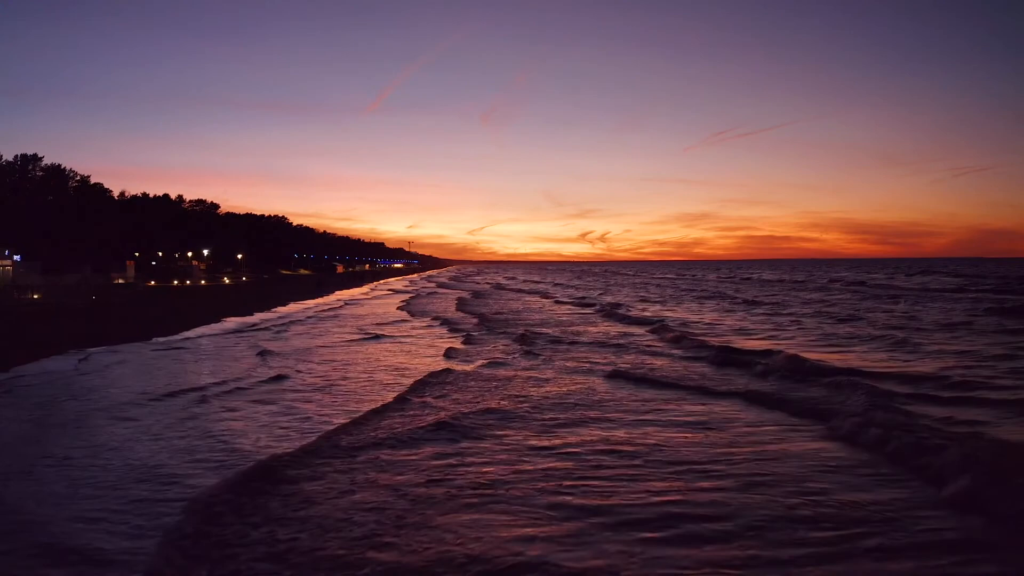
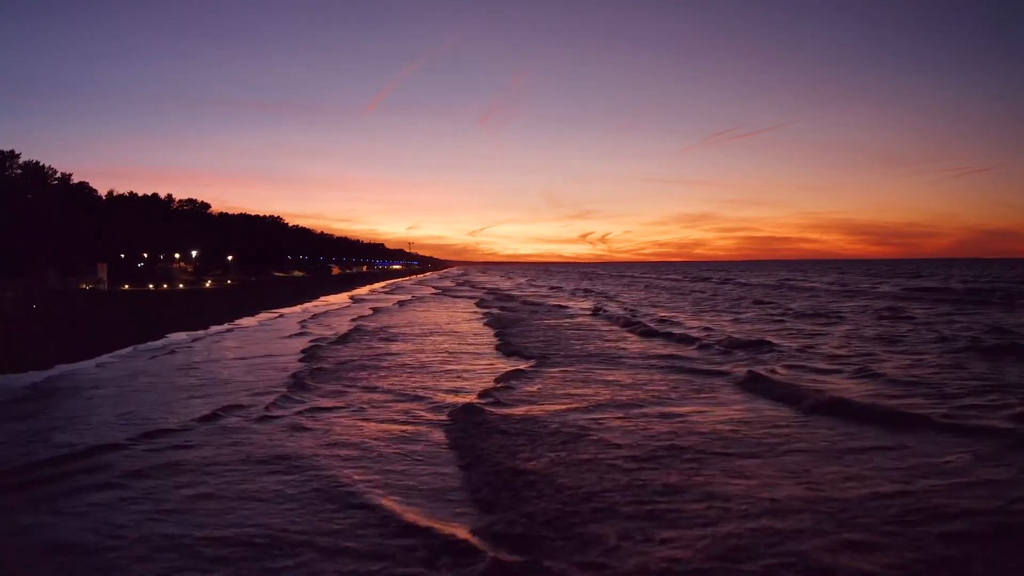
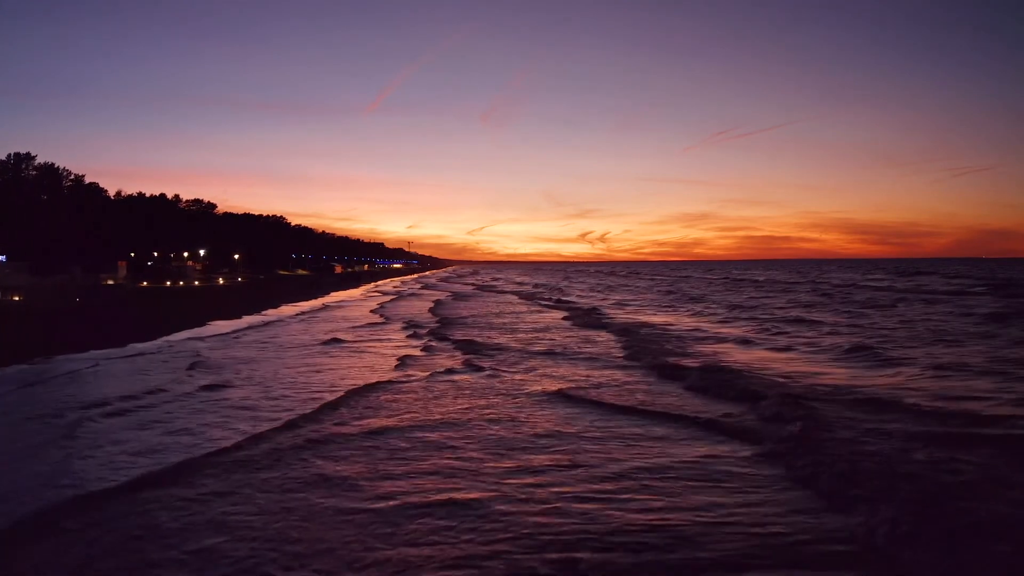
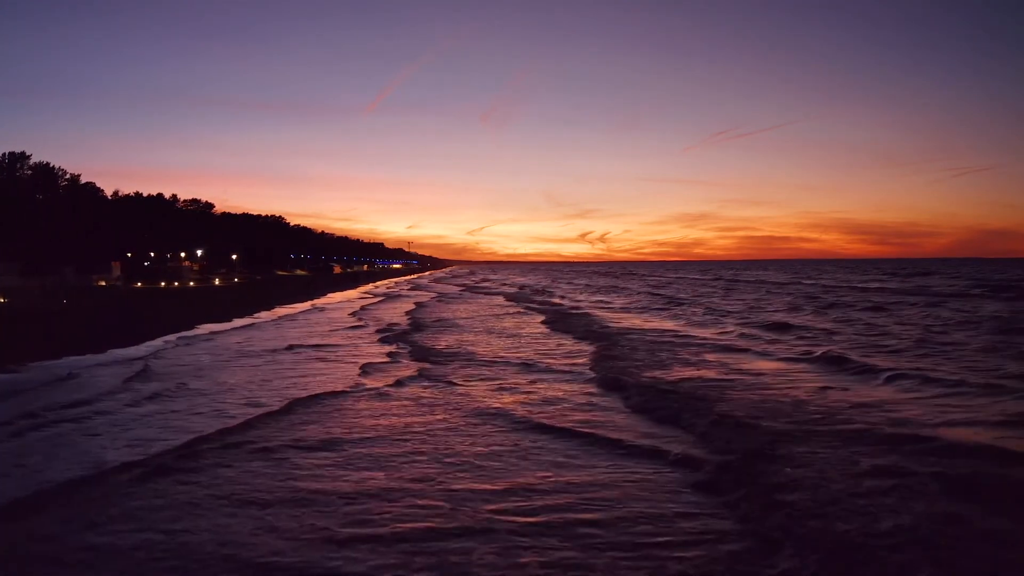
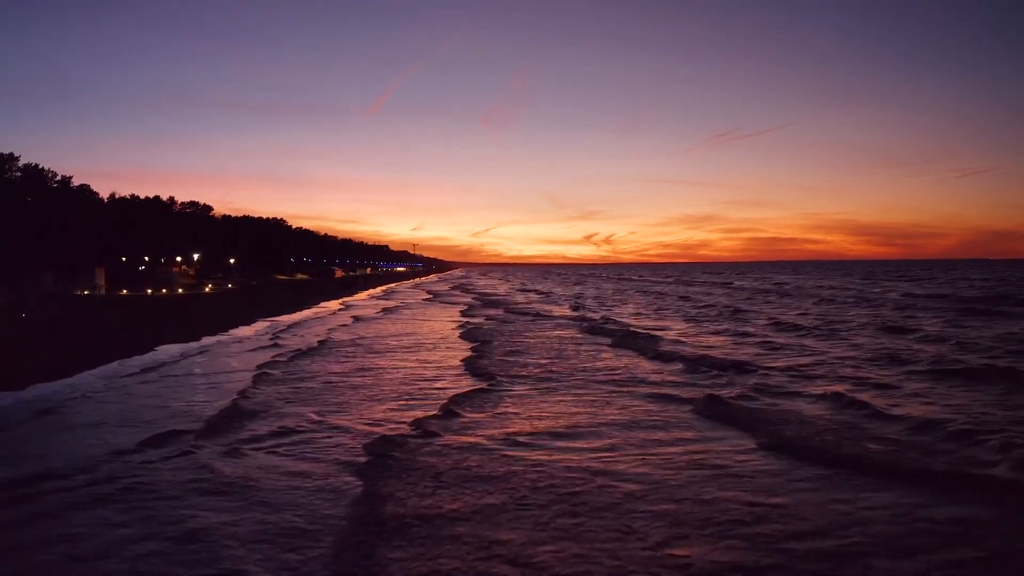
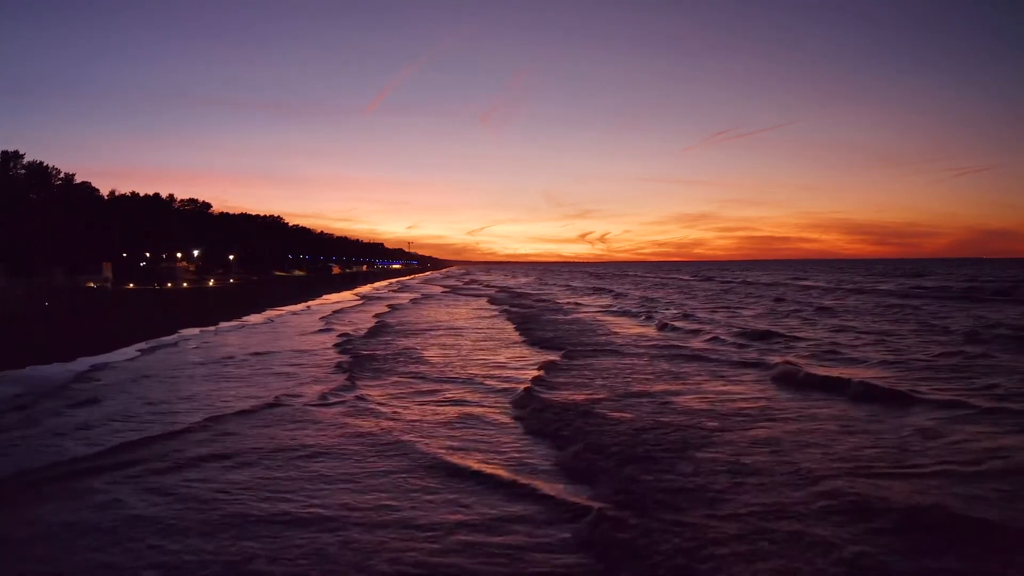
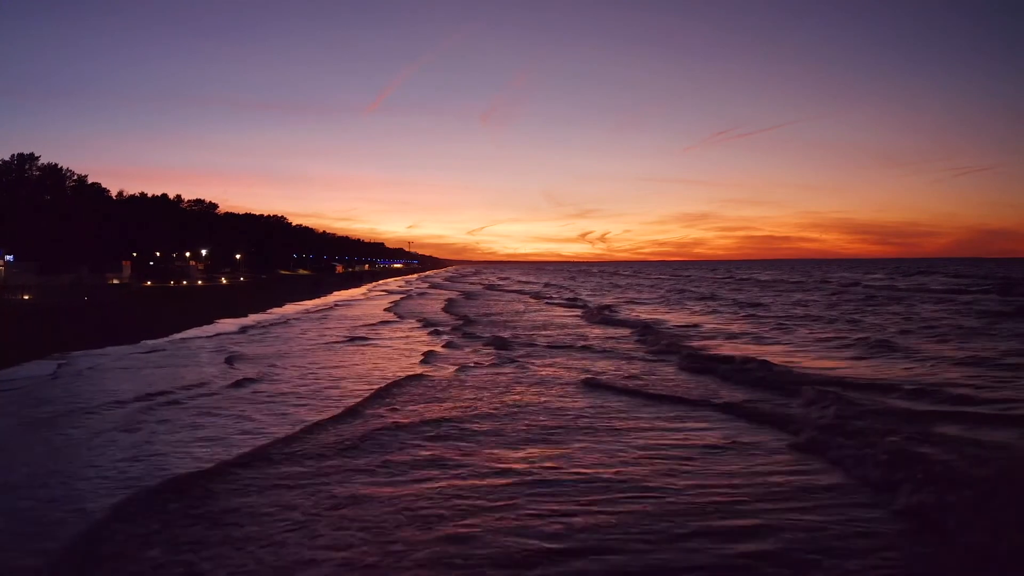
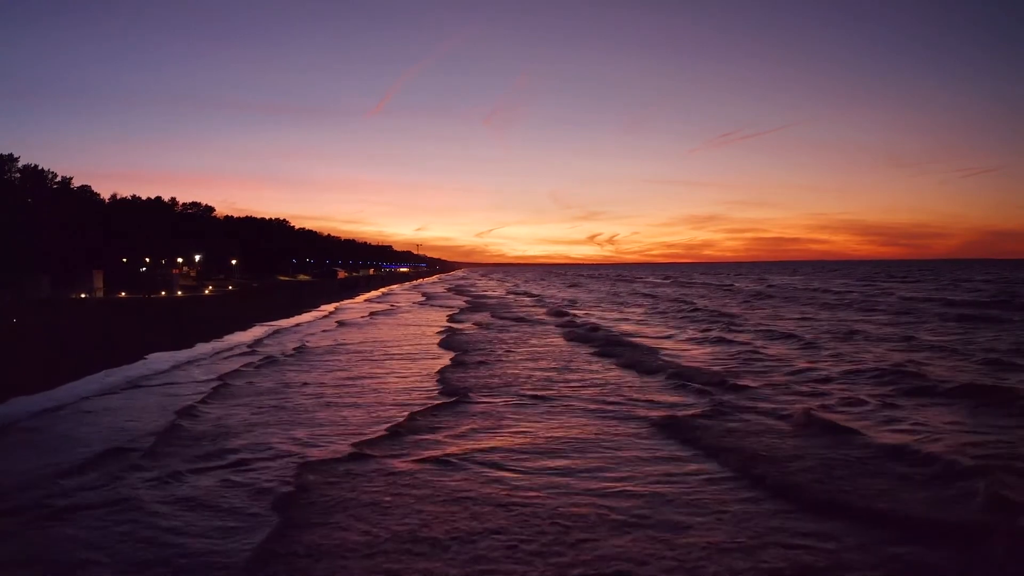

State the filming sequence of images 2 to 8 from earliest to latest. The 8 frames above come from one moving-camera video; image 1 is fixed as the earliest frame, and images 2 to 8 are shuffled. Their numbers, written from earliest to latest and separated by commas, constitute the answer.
7, 3, 4, 6, 2, 5, 8
